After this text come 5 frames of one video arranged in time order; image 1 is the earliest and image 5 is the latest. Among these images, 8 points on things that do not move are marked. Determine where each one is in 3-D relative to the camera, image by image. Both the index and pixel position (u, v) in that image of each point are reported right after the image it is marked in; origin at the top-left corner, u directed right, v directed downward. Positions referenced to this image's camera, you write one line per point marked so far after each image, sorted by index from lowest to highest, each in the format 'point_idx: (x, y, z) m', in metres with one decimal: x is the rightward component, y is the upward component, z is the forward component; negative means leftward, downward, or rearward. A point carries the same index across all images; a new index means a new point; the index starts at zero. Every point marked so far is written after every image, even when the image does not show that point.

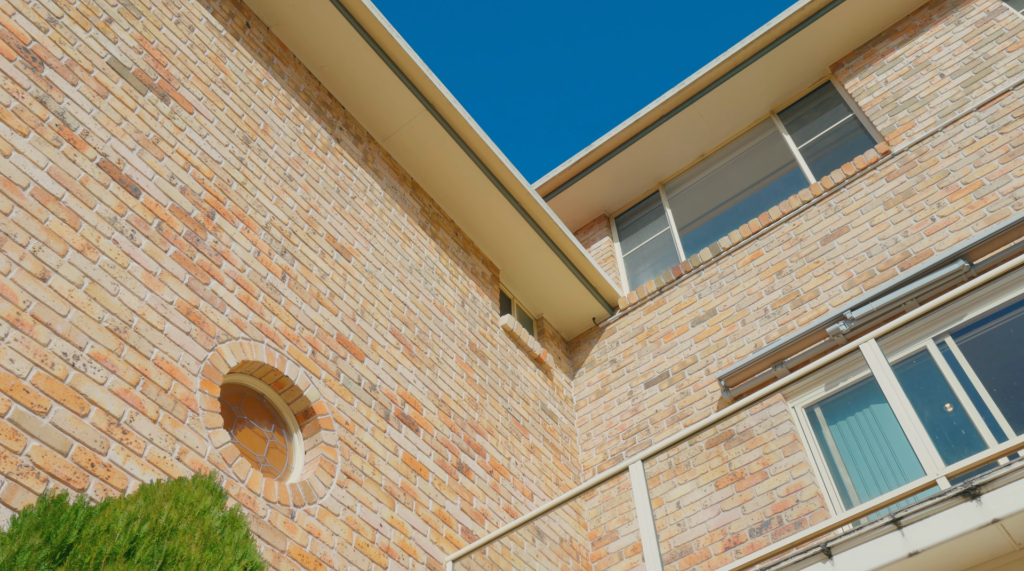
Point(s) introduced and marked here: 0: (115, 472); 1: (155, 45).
0: (-1.5, -0.7, +3.3) m
1: (-2.1, +1.4, +5.1) m
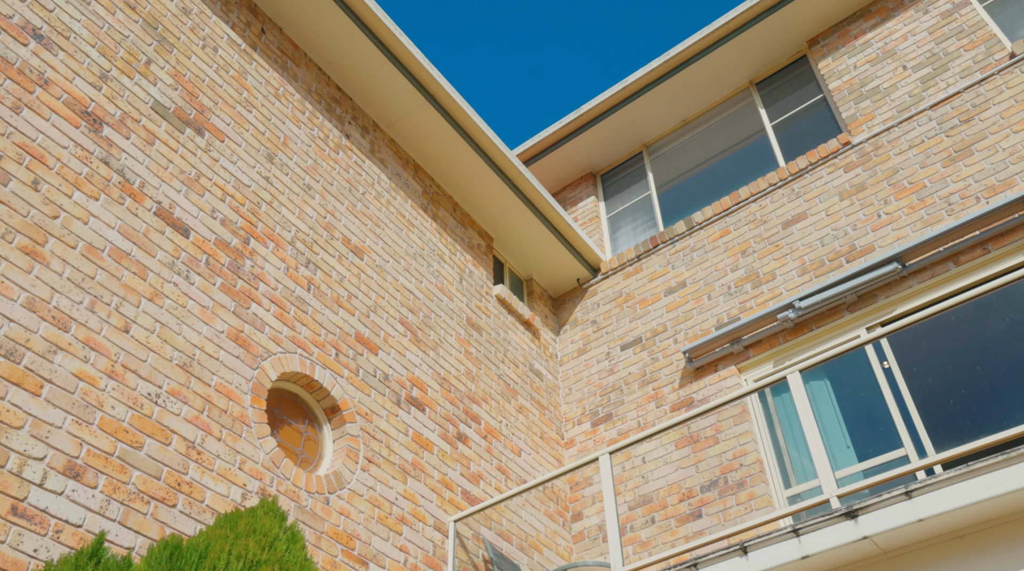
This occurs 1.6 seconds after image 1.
0: (-1.6, -1.0, +4.2) m
1: (-2.1, +1.4, +5.7) m
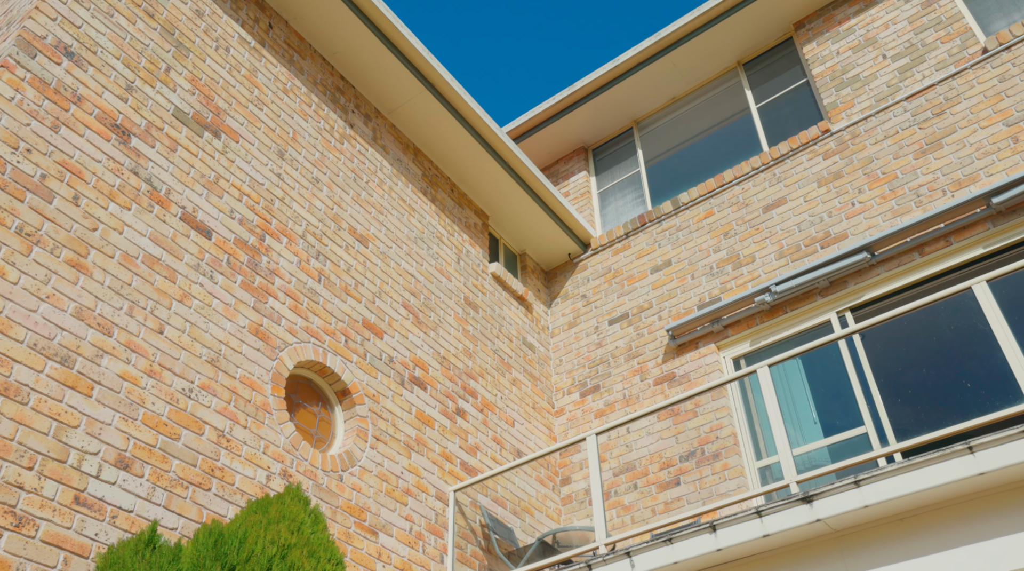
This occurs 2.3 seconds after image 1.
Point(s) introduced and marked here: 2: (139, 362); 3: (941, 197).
0: (-1.6, -1.0, +4.8) m
1: (-2.2, +1.4, +6.0) m
2: (-2.0, -0.4, +4.6) m
3: (+3.6, +0.7, +7.1) m
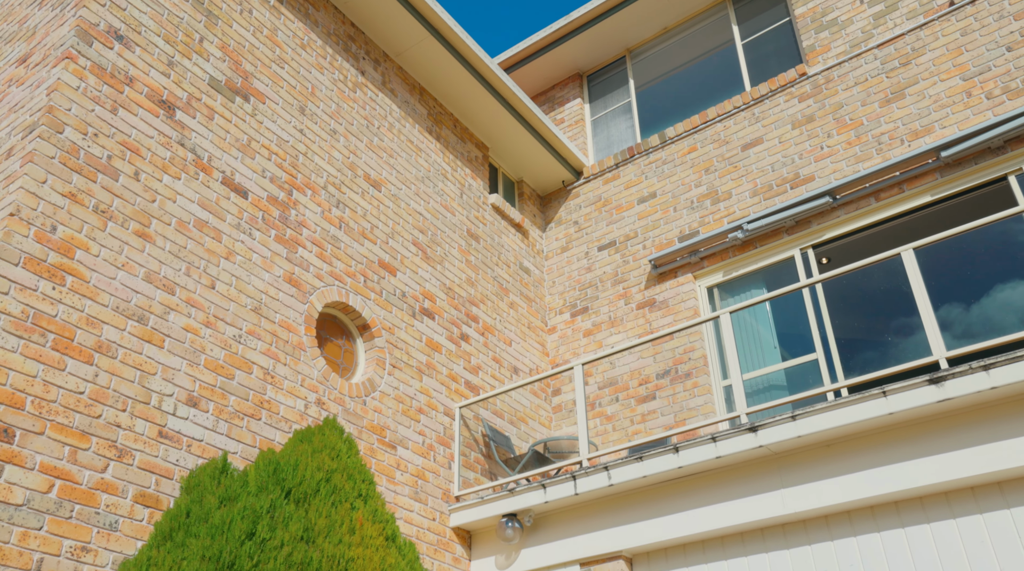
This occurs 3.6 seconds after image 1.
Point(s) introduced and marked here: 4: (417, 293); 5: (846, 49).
0: (-1.6, -0.8, +5.7) m
1: (-2.2, +1.8, +6.6) m
2: (-2.0, -0.2, +5.5) m
3: (+3.5, +1.3, +7.9) m
4: (-0.8, -0.1, +7.5) m
5: (+3.4, +2.4, +8.7) m
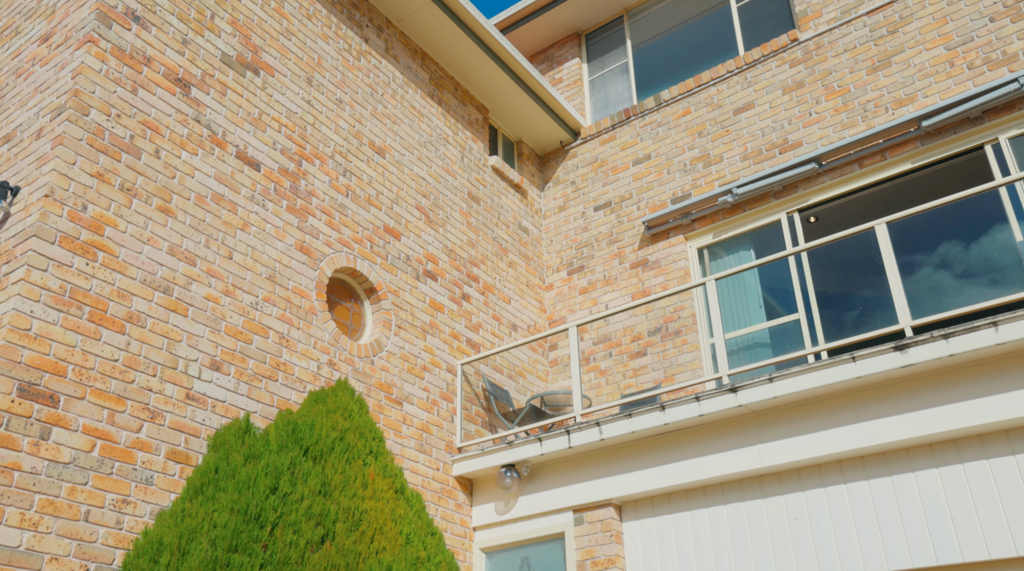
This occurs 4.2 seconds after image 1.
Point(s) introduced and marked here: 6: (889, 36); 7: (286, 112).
0: (-1.6, -0.6, +6.2) m
1: (-2.2, +2.1, +6.9) m
2: (-2.0, 0.0, +5.9) m
3: (+3.5, +1.6, +8.1) m
4: (-0.9, +0.3, +7.9) m
5: (+3.4, +2.8, +8.9) m
6: (+3.7, +2.4, +8.4) m
7: (-1.8, +1.4, +7.0) m
